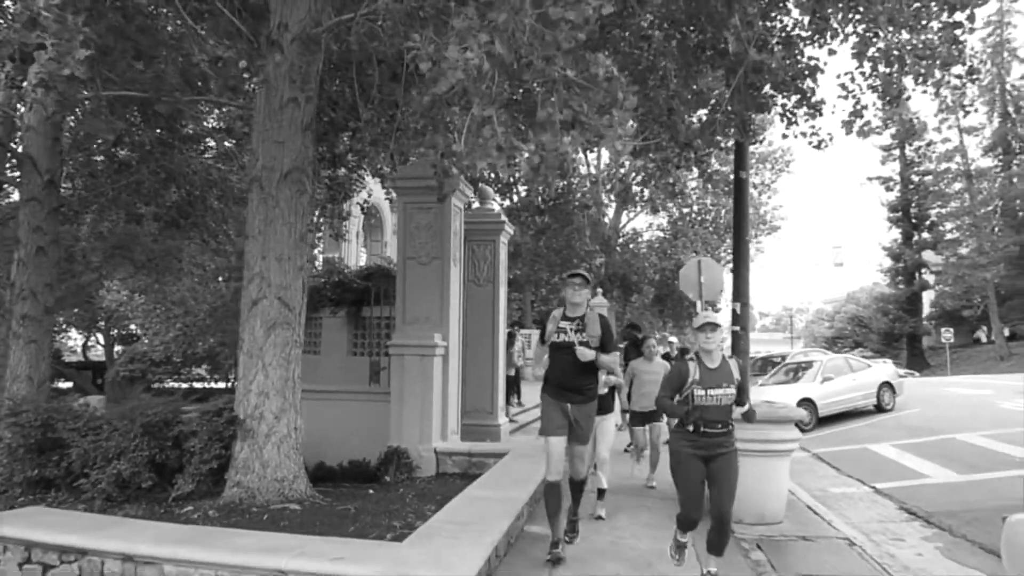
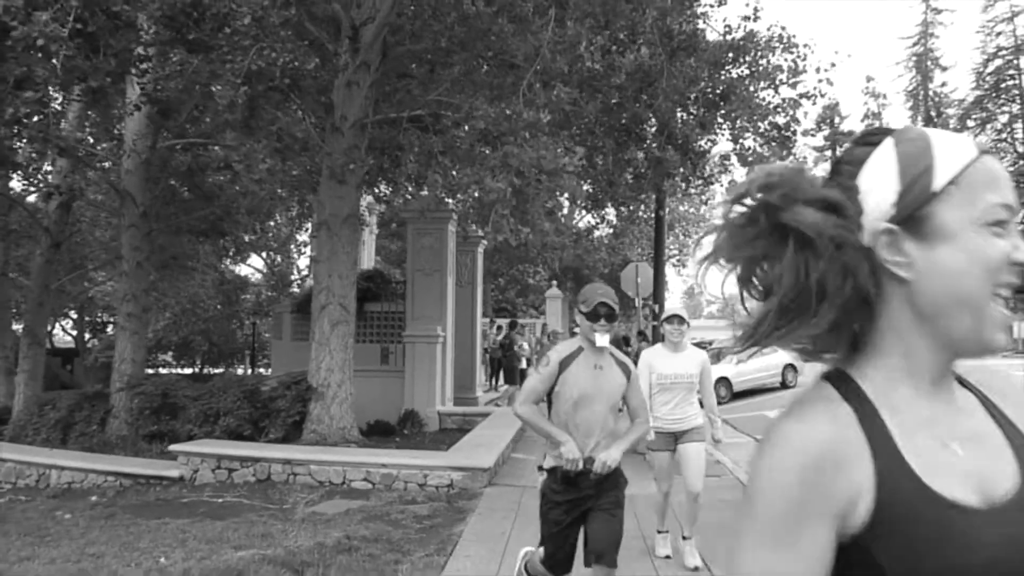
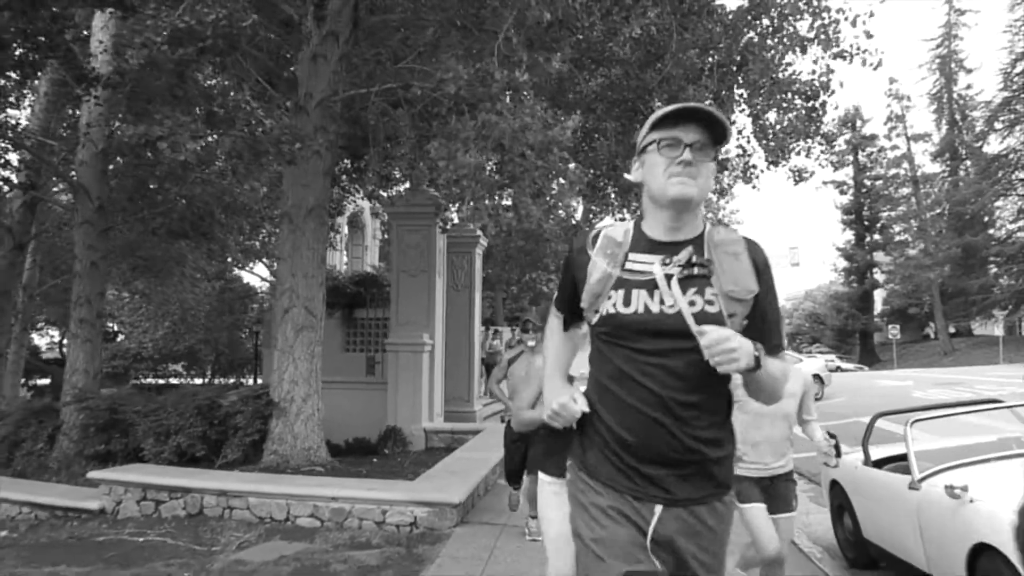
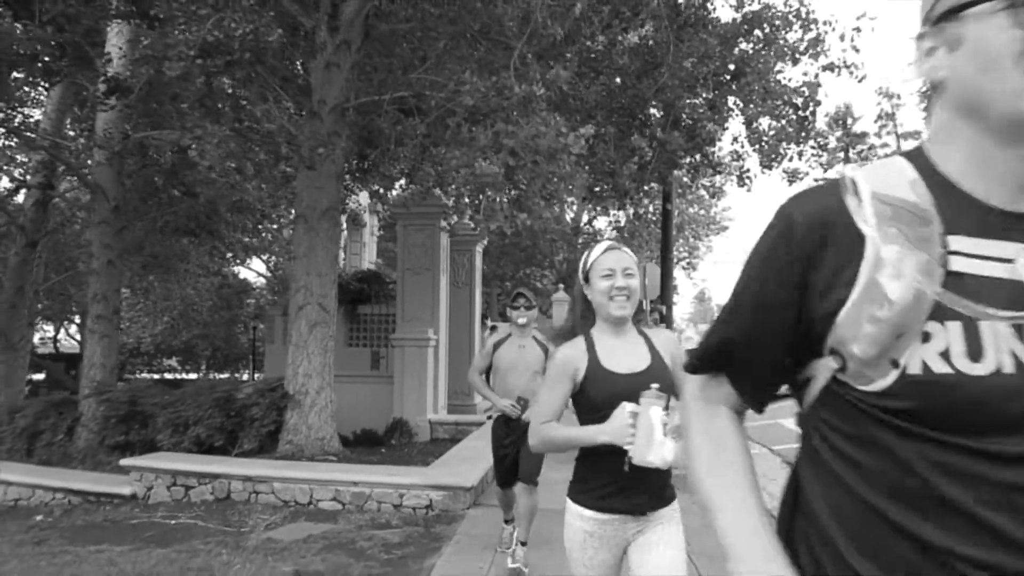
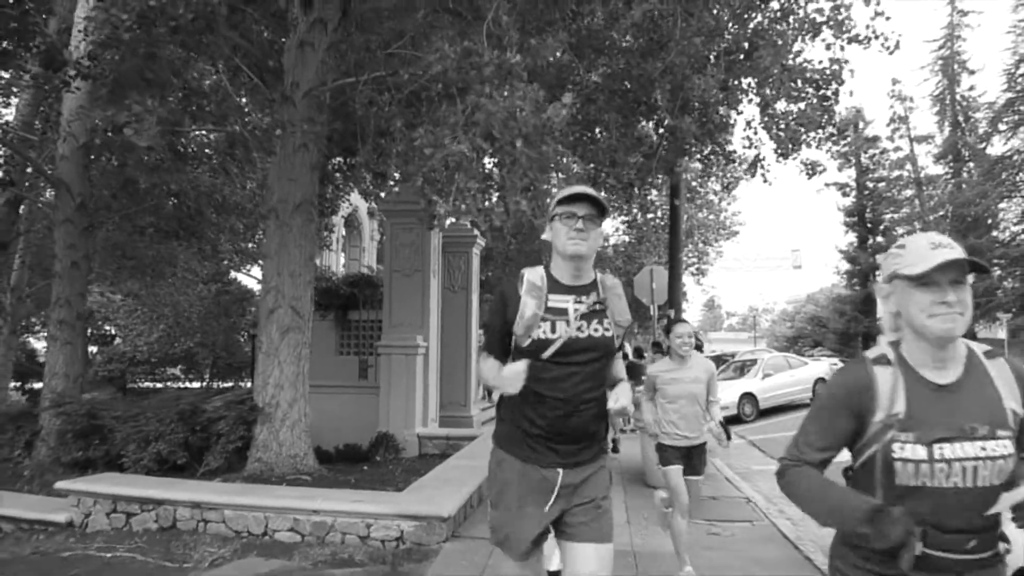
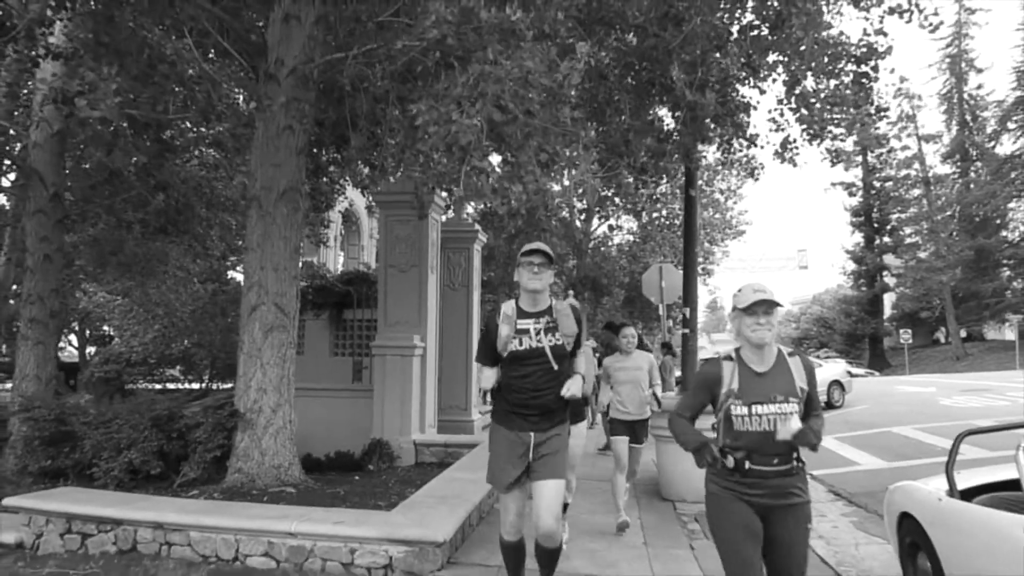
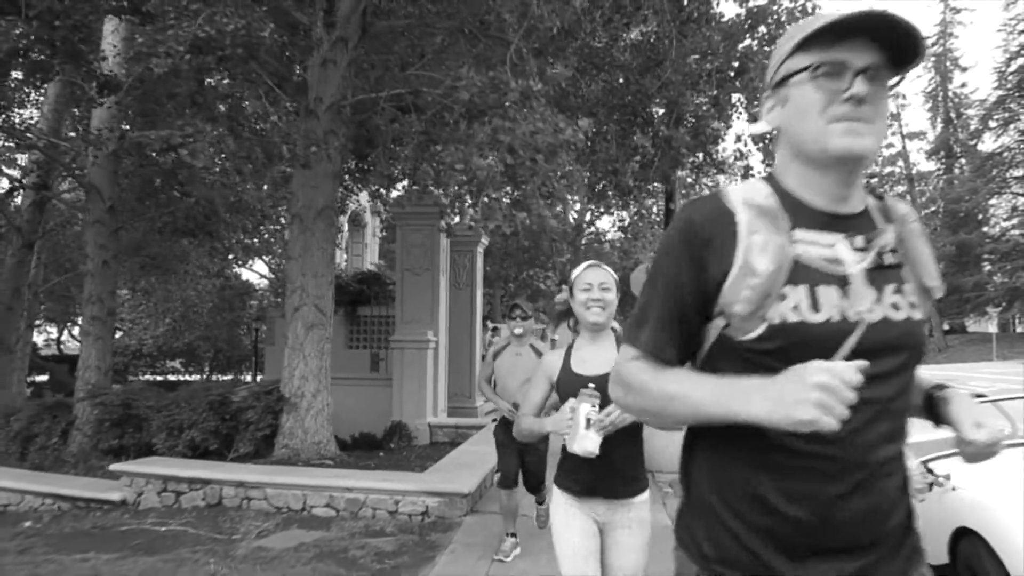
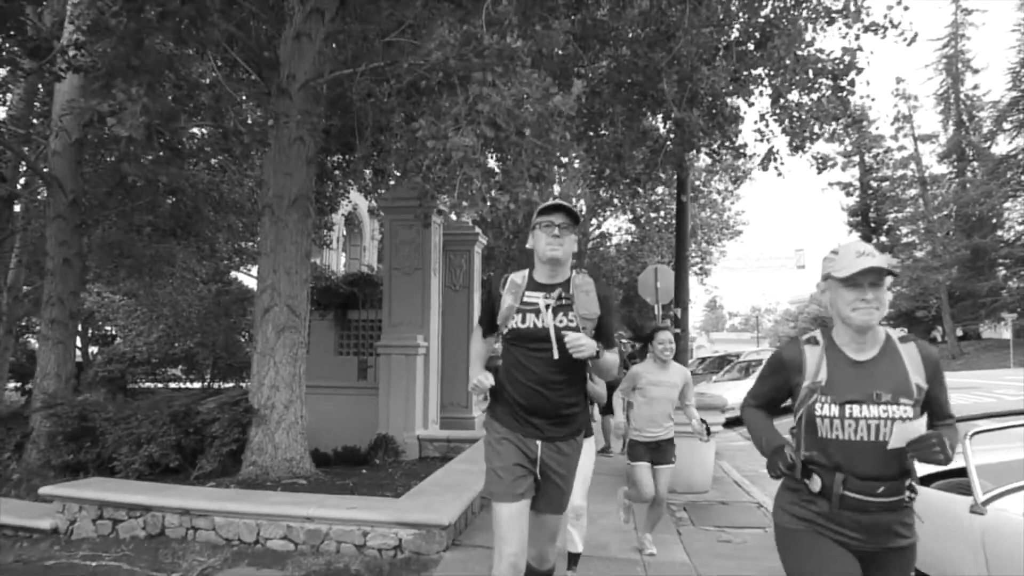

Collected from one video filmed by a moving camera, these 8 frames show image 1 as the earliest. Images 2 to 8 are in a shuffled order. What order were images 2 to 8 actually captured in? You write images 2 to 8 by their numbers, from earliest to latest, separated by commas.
6, 8, 5, 3, 7, 4, 2
